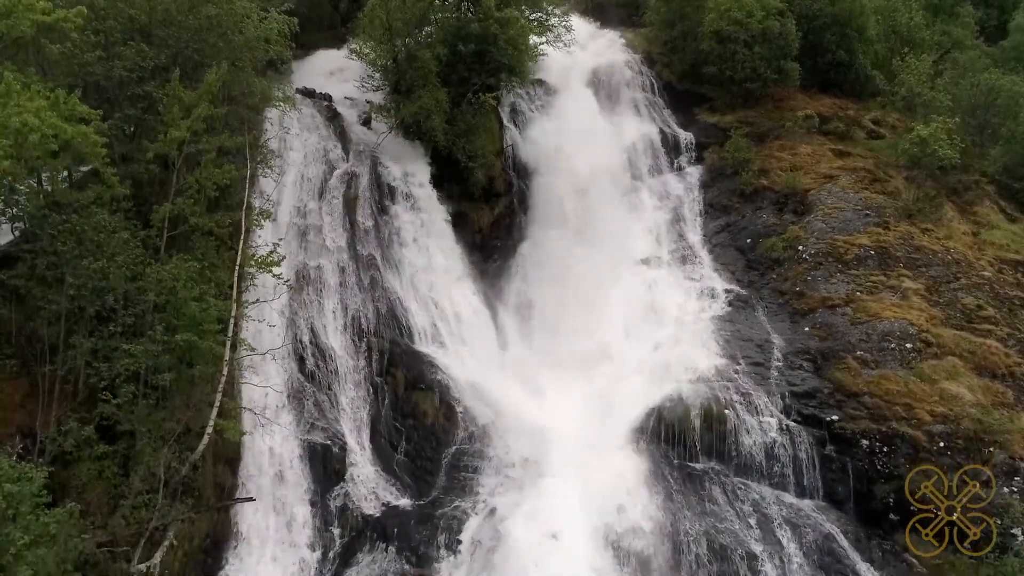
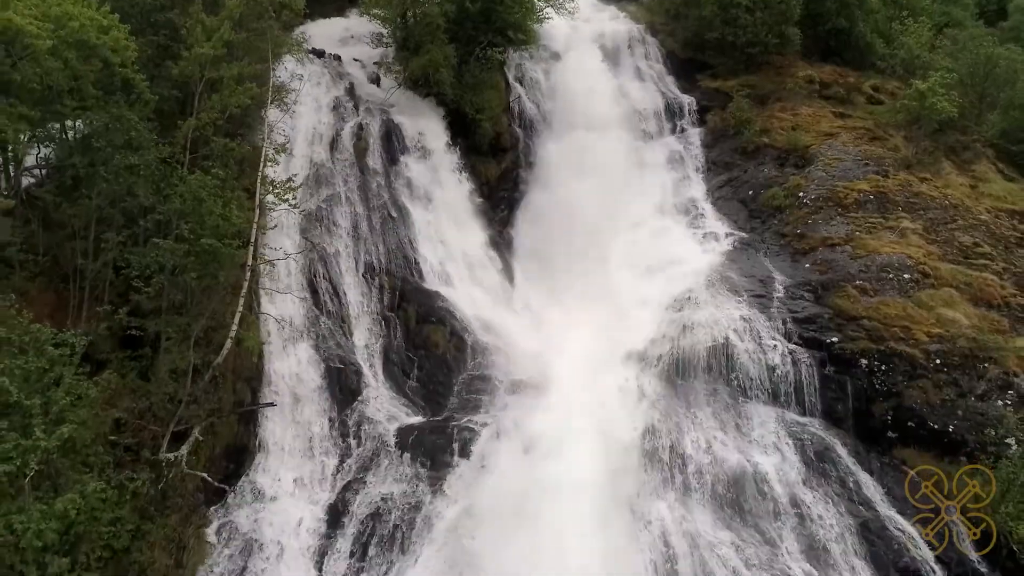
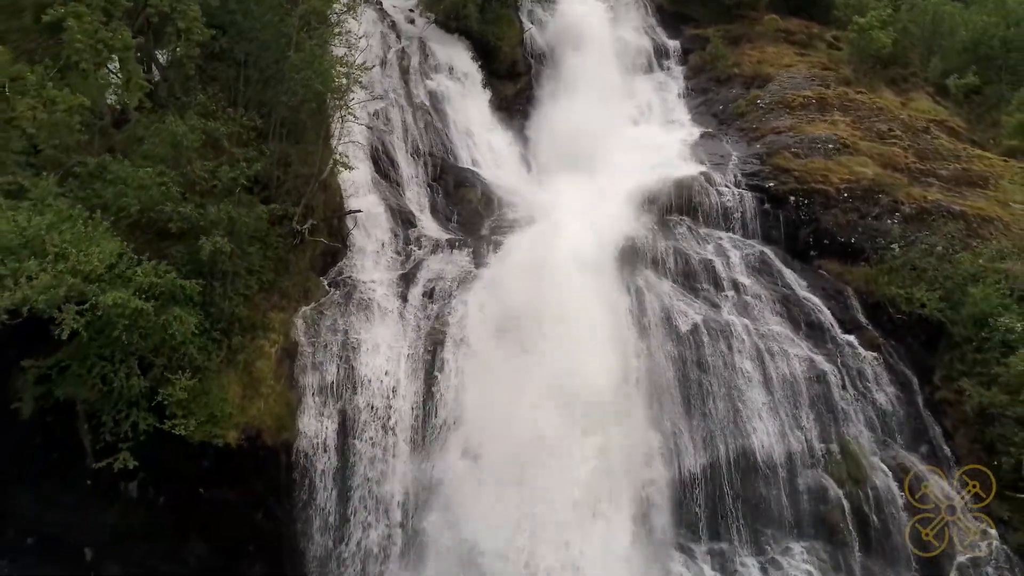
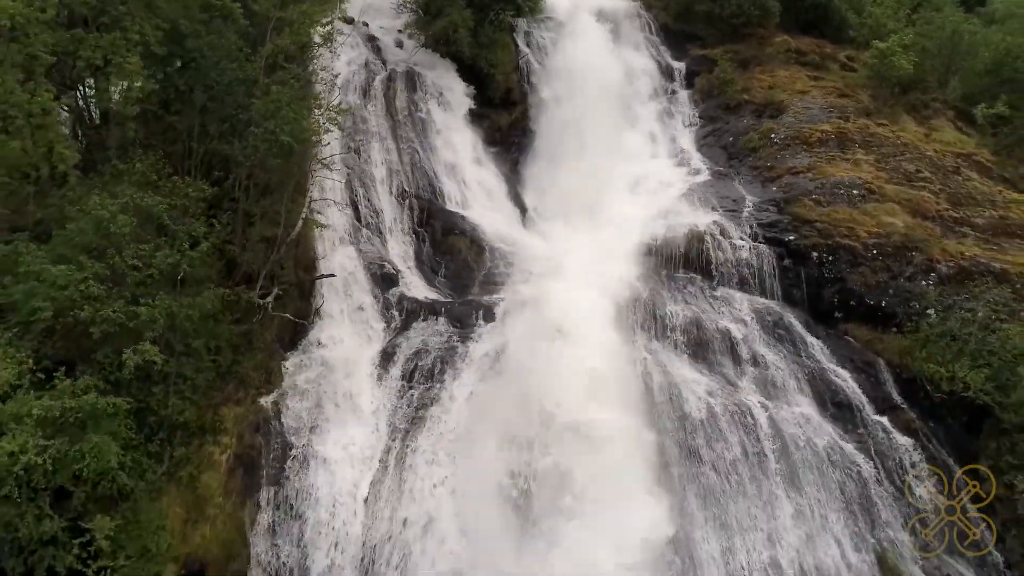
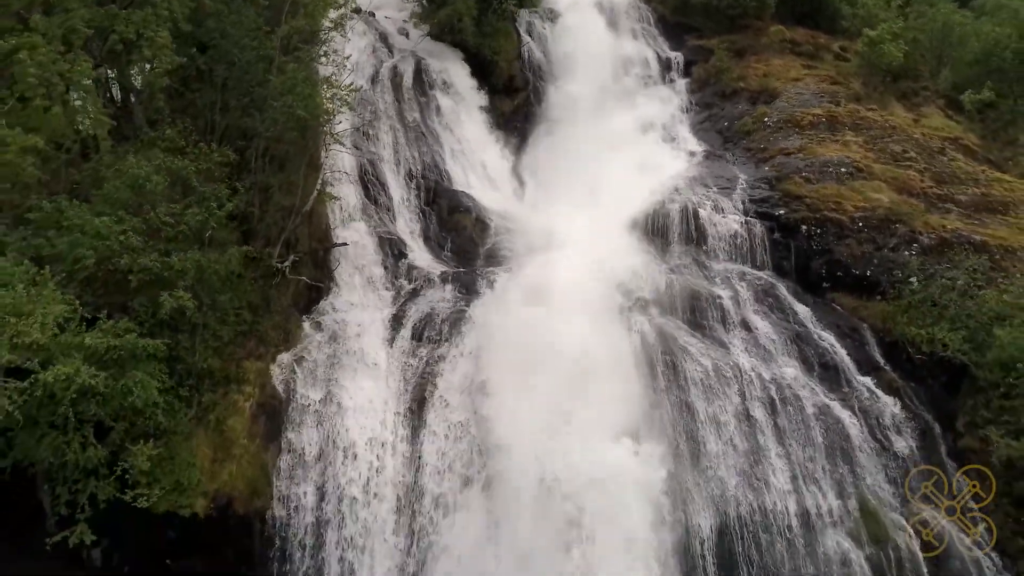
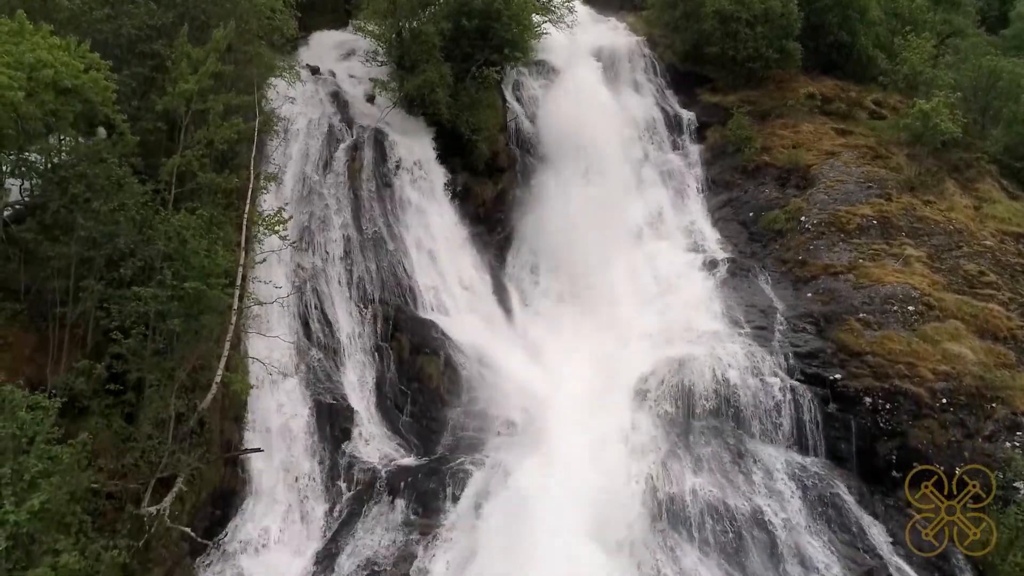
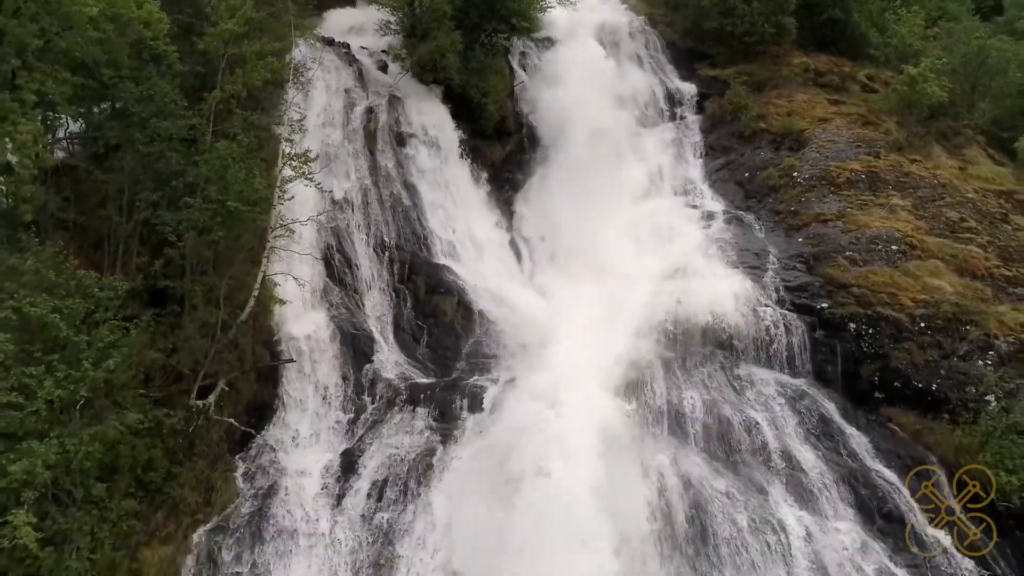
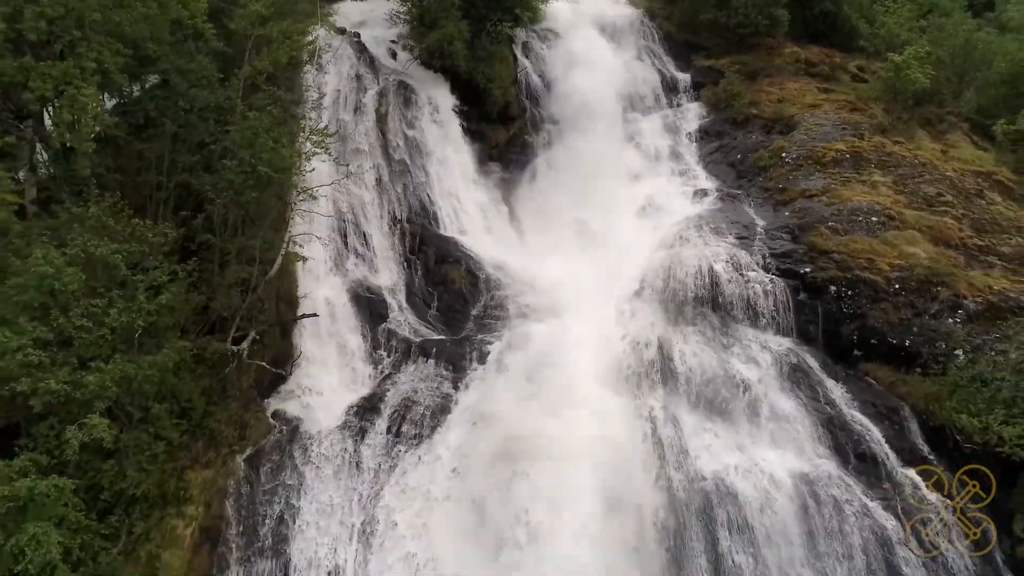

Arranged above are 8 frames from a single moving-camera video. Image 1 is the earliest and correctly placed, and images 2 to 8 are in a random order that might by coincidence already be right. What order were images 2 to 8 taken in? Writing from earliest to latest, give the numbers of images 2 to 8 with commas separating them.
6, 2, 7, 8, 4, 5, 3
